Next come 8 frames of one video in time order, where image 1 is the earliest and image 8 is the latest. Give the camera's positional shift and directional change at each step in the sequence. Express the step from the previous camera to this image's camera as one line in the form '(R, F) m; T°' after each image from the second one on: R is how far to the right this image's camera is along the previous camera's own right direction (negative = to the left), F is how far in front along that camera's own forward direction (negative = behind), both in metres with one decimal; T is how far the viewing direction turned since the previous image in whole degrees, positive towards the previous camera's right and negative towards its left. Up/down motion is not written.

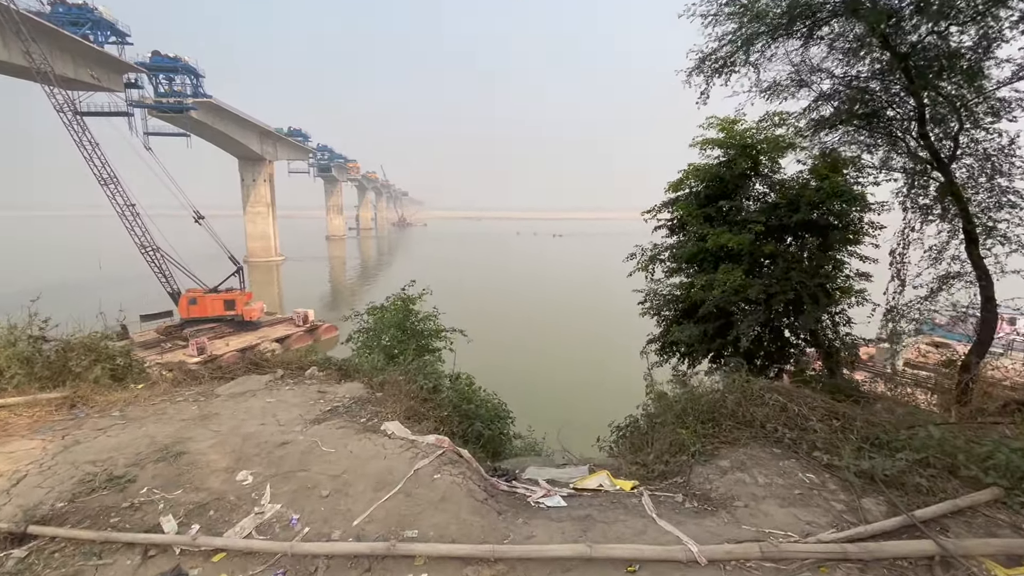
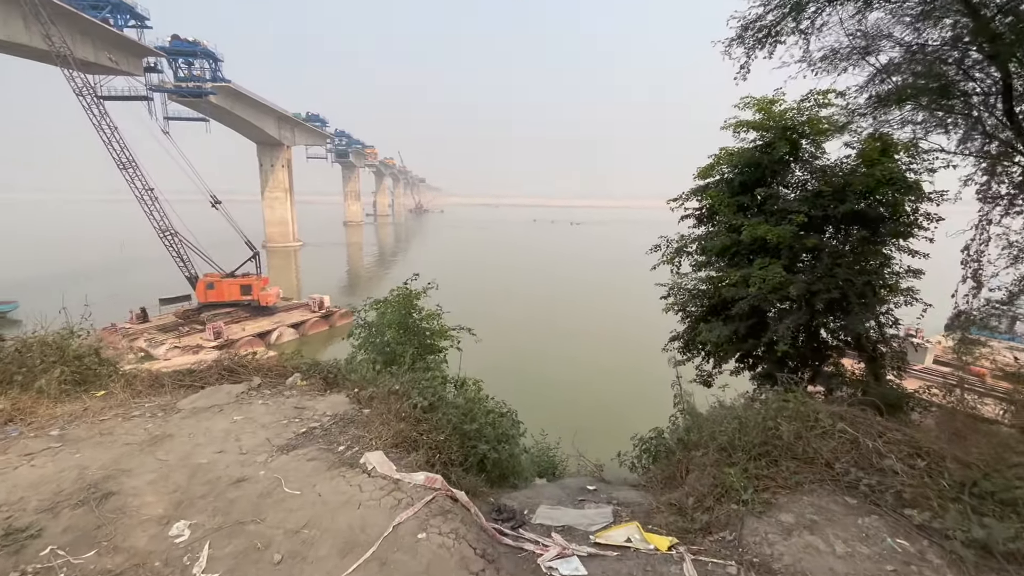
(0.0, +0.8) m; -2°
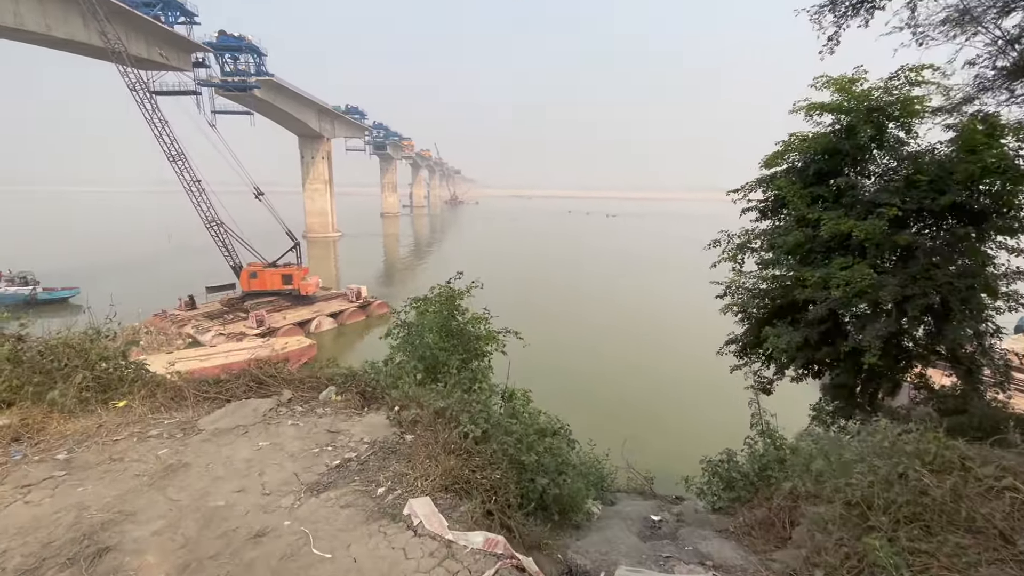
(-0.2, +0.7) m; -4°
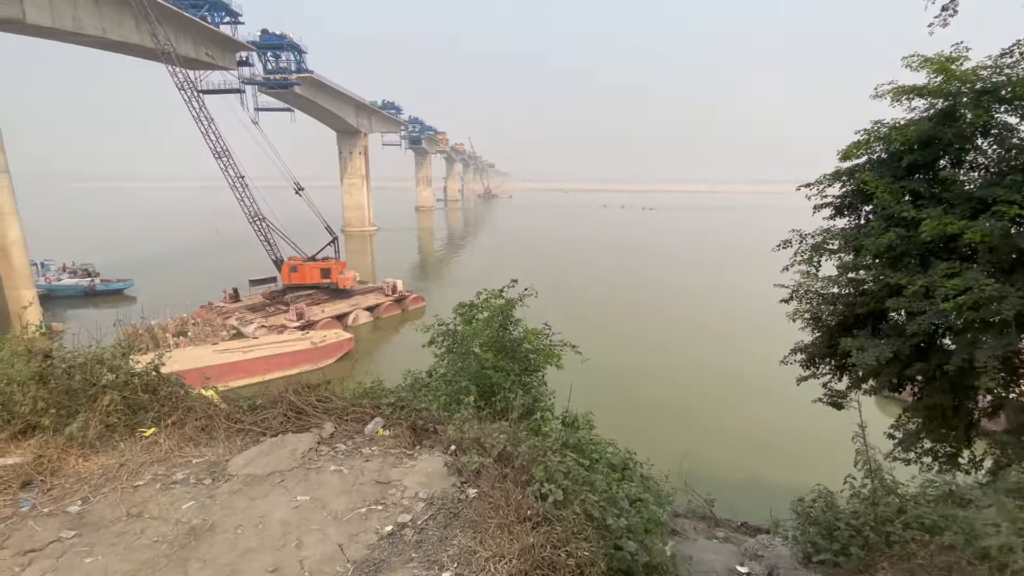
(-0.3, +0.6) m; -4°
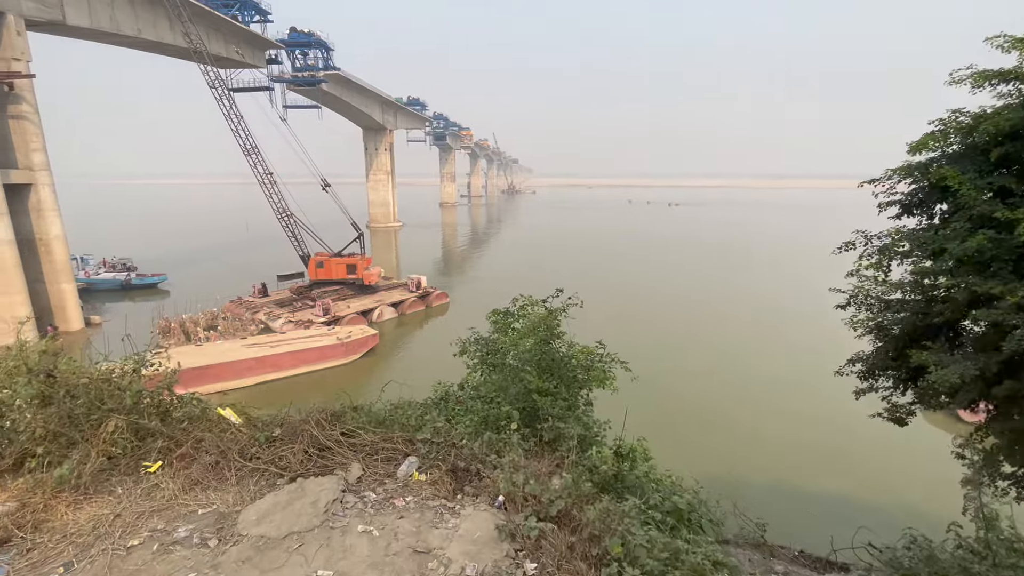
(-0.2, +0.6) m; -3°
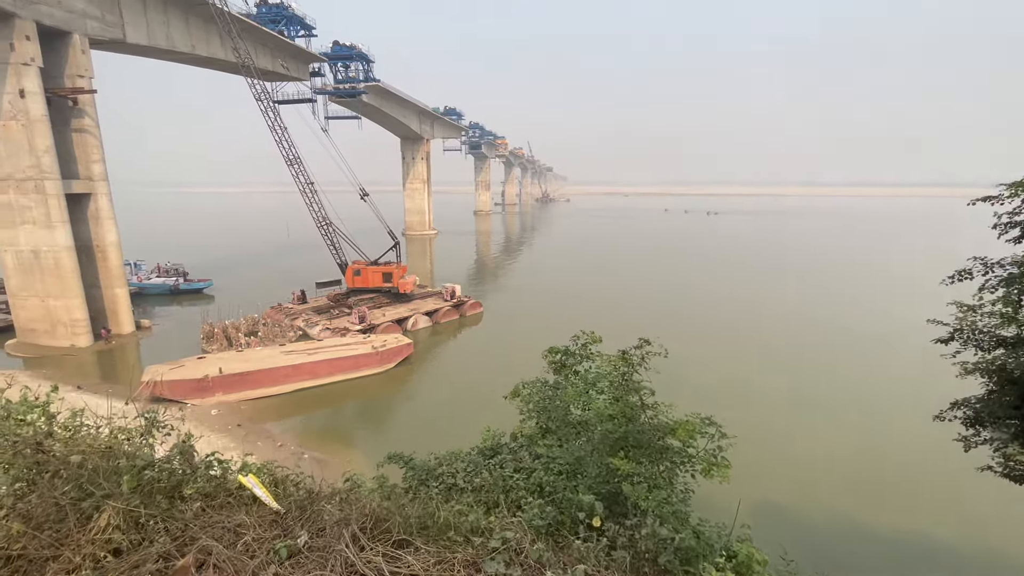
(-0.4, +0.9) m; -4°
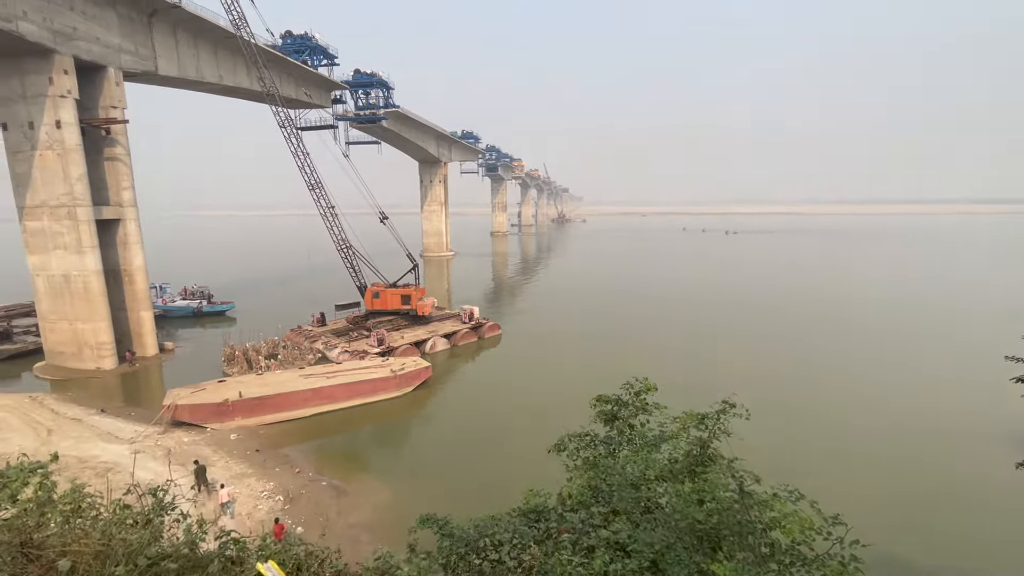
(-0.3, +0.6) m; -2°
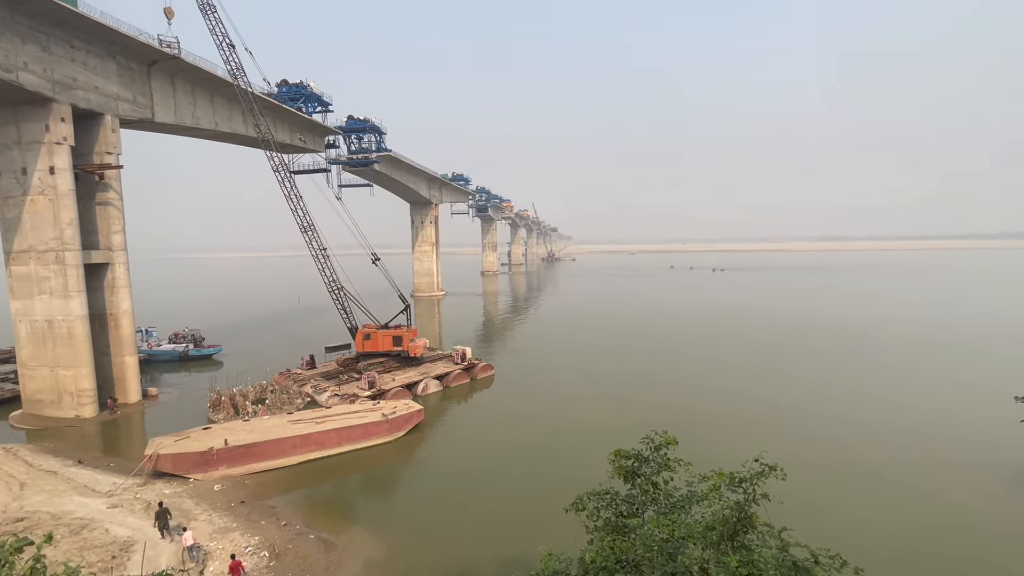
(-0.3, +0.1) m; +1°
